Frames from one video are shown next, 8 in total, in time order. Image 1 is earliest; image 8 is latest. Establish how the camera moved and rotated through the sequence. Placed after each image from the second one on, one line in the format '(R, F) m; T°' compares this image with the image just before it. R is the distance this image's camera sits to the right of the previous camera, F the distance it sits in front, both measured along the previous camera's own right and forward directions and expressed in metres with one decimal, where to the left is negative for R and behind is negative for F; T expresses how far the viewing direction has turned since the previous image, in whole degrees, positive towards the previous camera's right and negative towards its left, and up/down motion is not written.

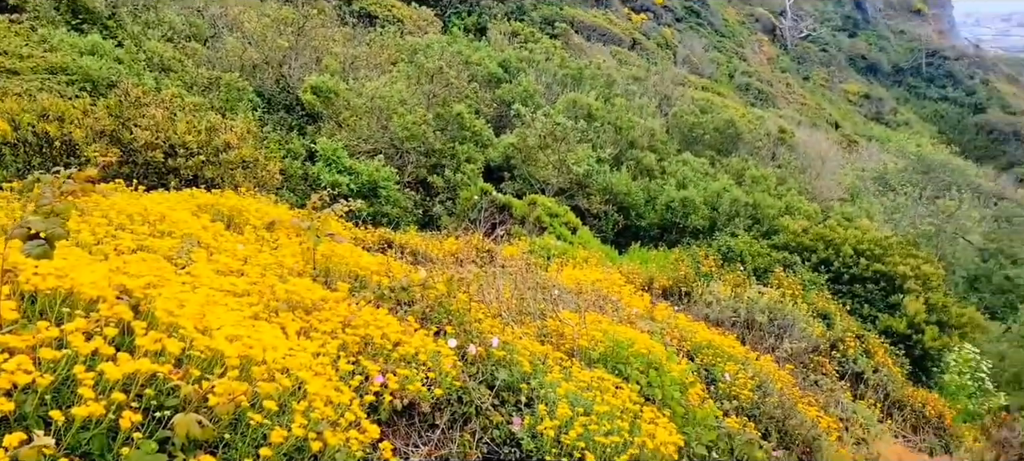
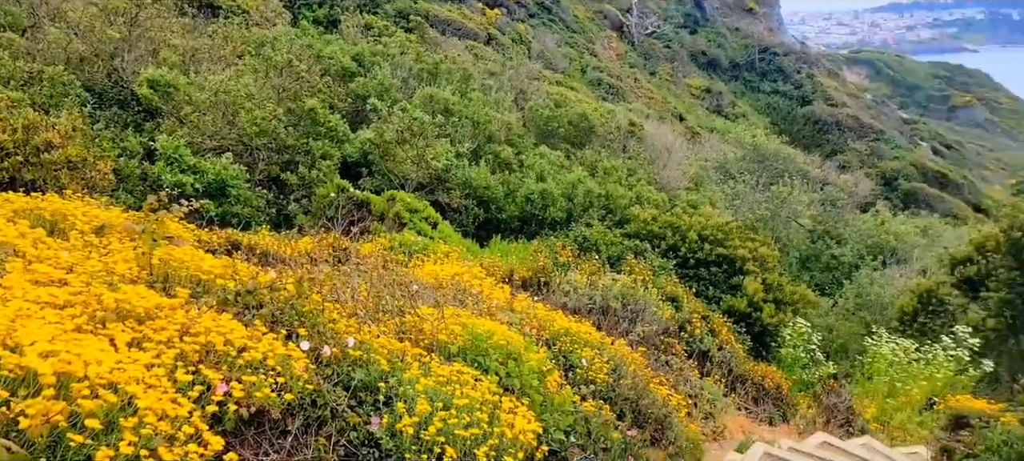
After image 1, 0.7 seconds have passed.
(+0.8, 0.0) m; +5°
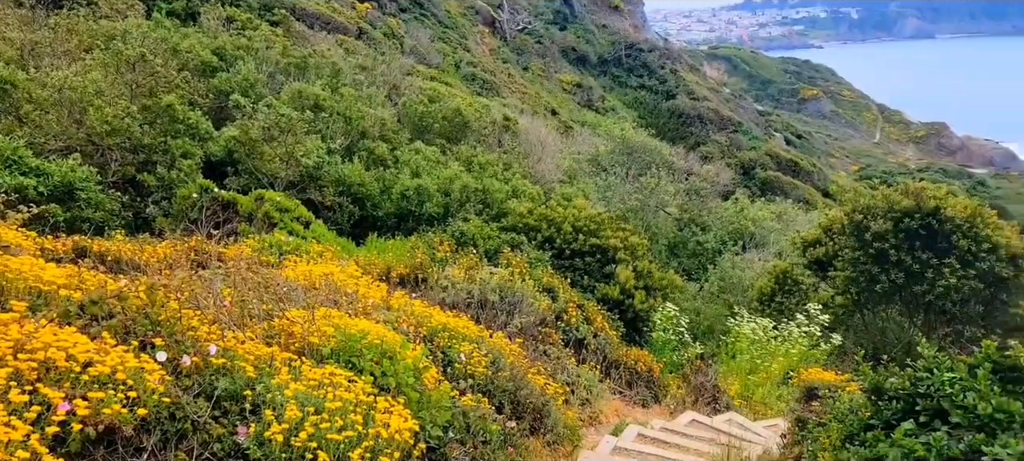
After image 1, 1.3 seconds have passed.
(+0.7, 0.0) m; +5°
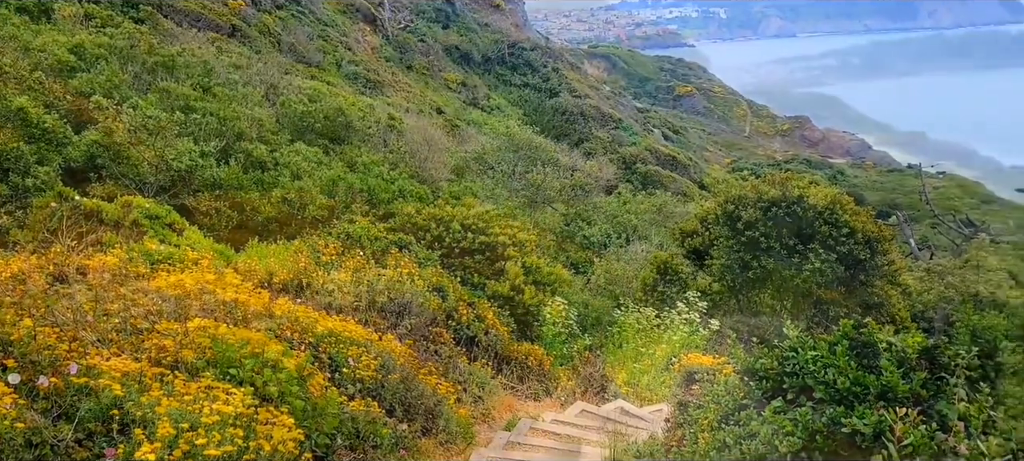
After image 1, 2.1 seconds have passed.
(+0.6, 0.0) m; +5°
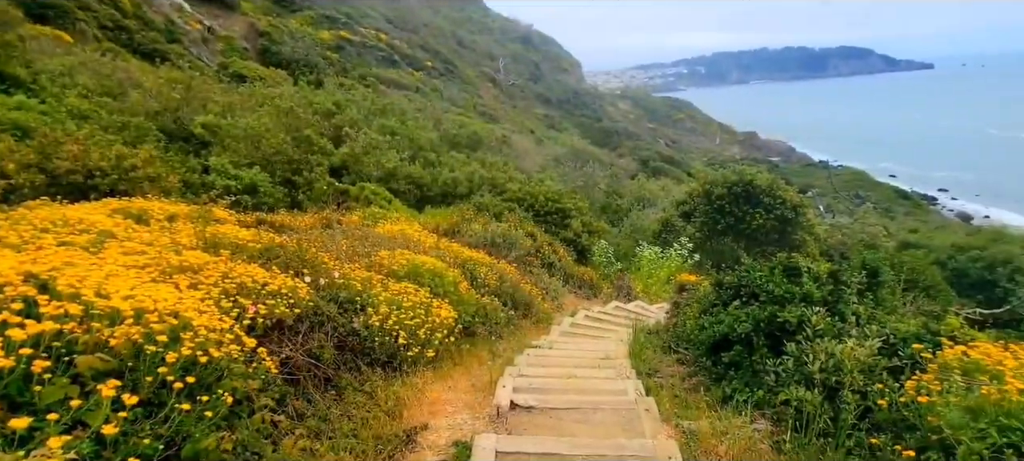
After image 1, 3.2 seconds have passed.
(+0.2, 0.0) m; +10°
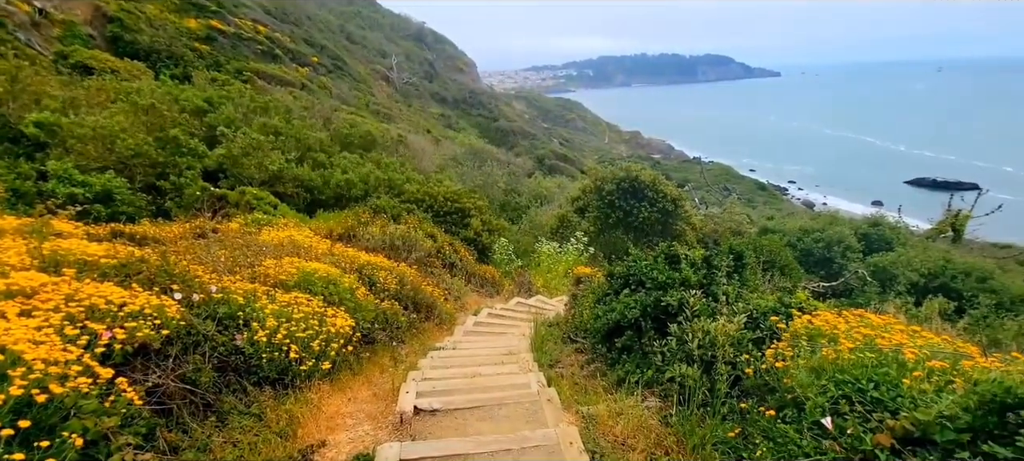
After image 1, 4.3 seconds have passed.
(0.0, 0.0) m; +11°
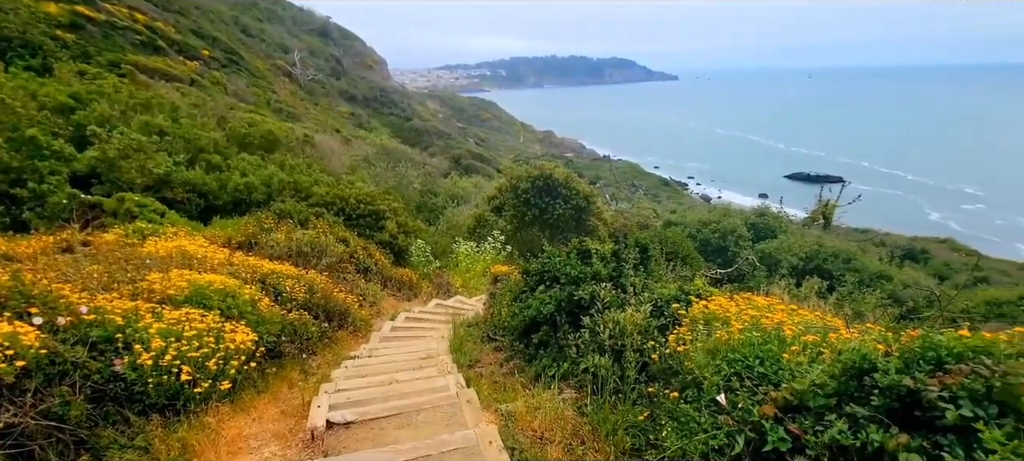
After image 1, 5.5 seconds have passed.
(+0.1, 0.0) m; +9°
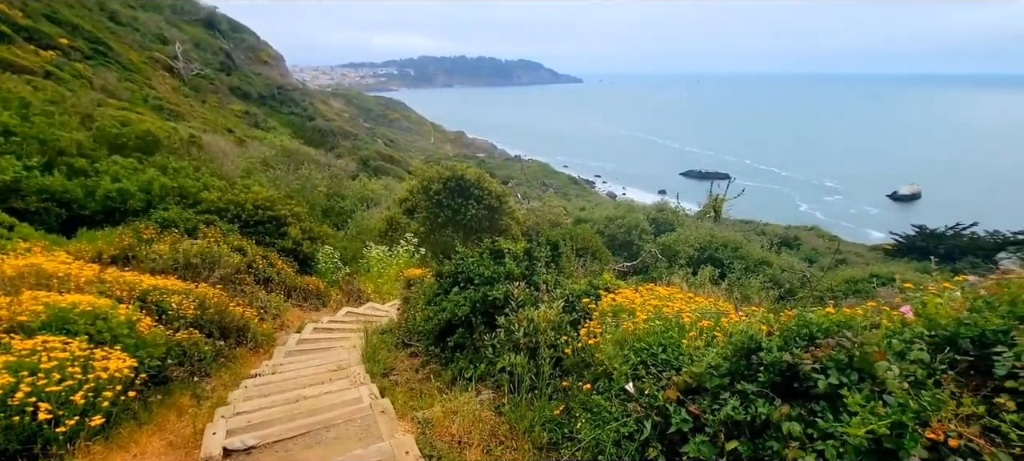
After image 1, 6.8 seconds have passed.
(0.0, 0.0) m; +10°
